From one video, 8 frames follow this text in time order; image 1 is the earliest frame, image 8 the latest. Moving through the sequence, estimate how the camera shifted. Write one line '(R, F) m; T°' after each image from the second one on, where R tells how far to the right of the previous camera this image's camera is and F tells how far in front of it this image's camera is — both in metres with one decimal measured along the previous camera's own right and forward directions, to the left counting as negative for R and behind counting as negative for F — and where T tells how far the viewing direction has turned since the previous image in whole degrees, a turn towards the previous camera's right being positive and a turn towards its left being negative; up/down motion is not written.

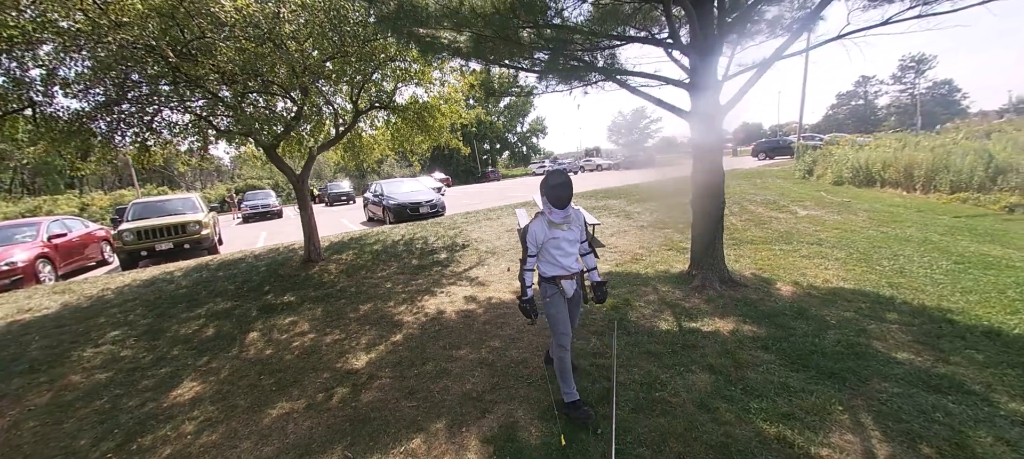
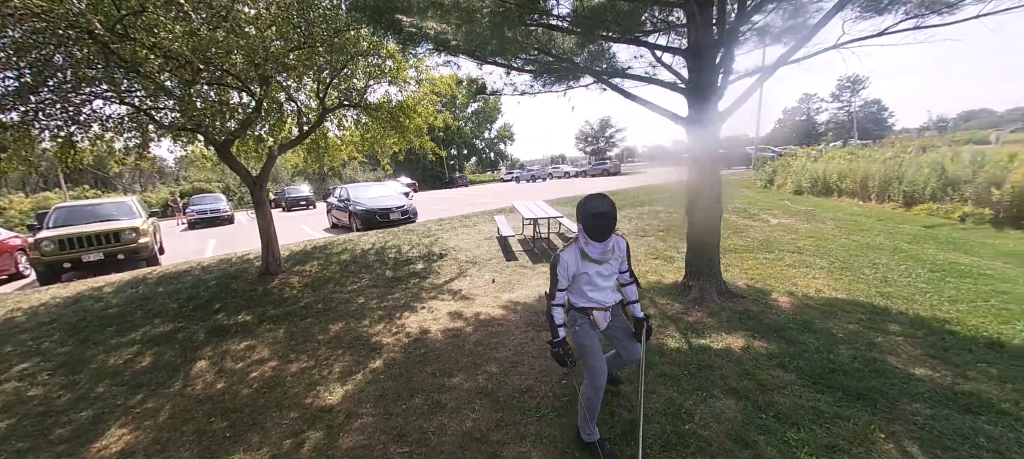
(-0.3, +0.4) m; +5°
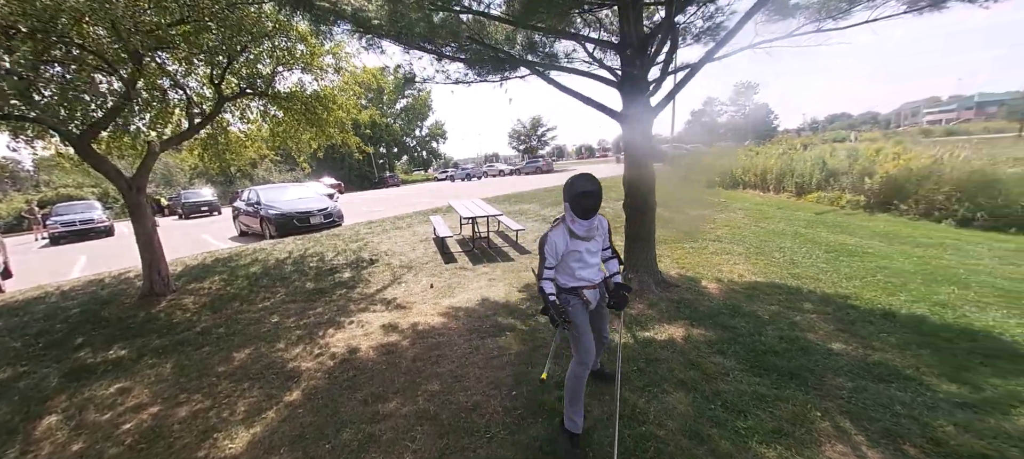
(0.0, +0.3) m; +10°
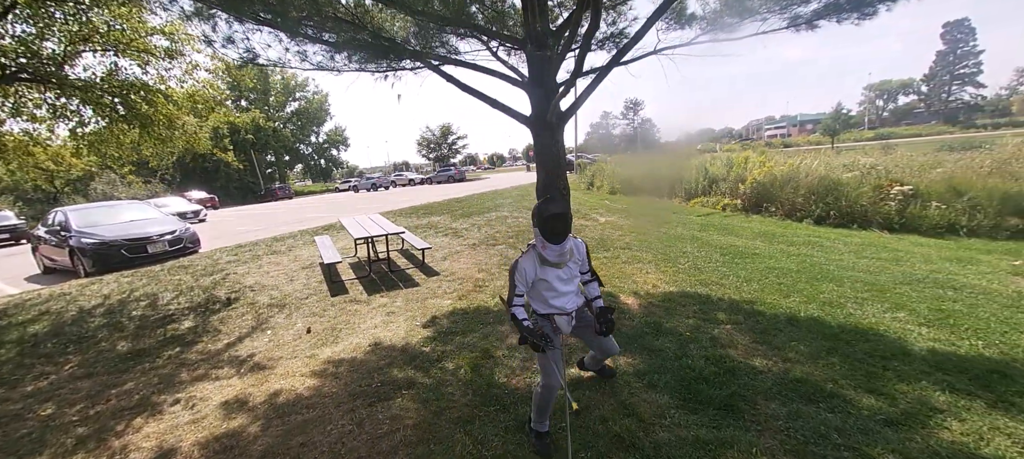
(+0.1, +0.6) m; +13°
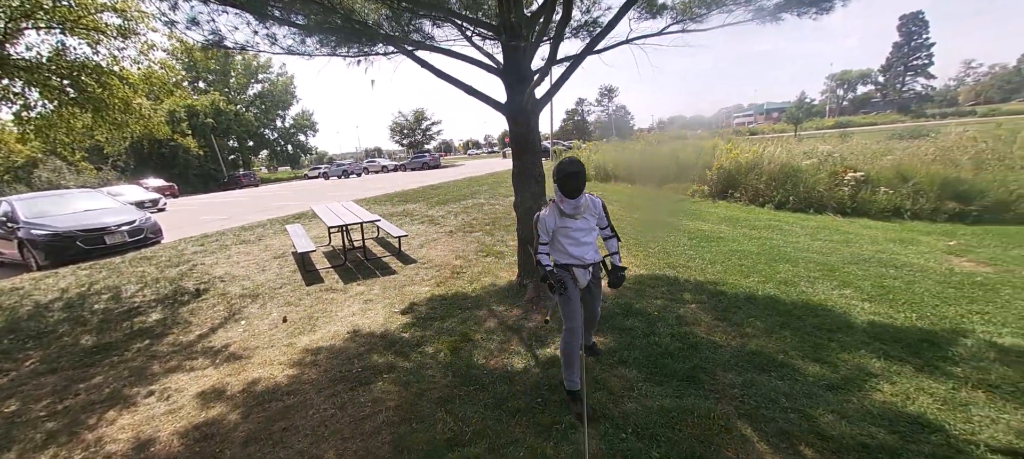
(0.0, -0.1) m; +4°
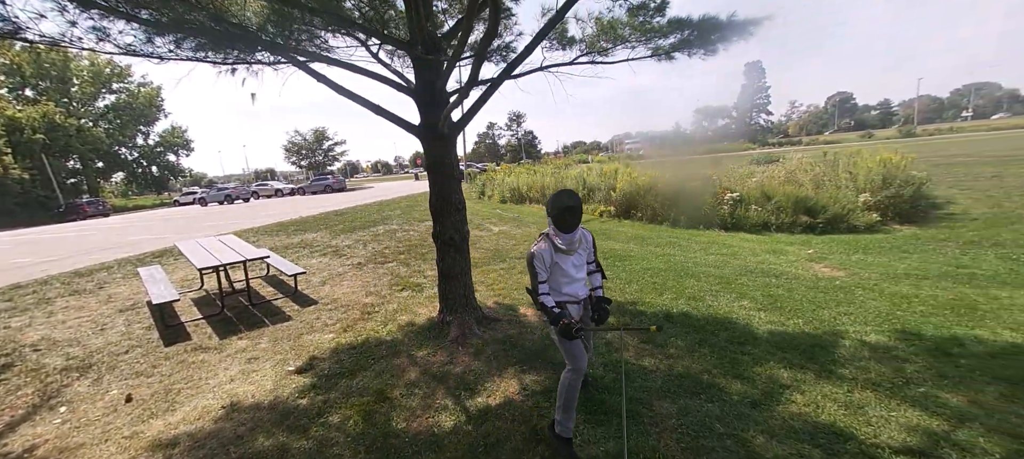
(0.0, +0.3) m; +13°
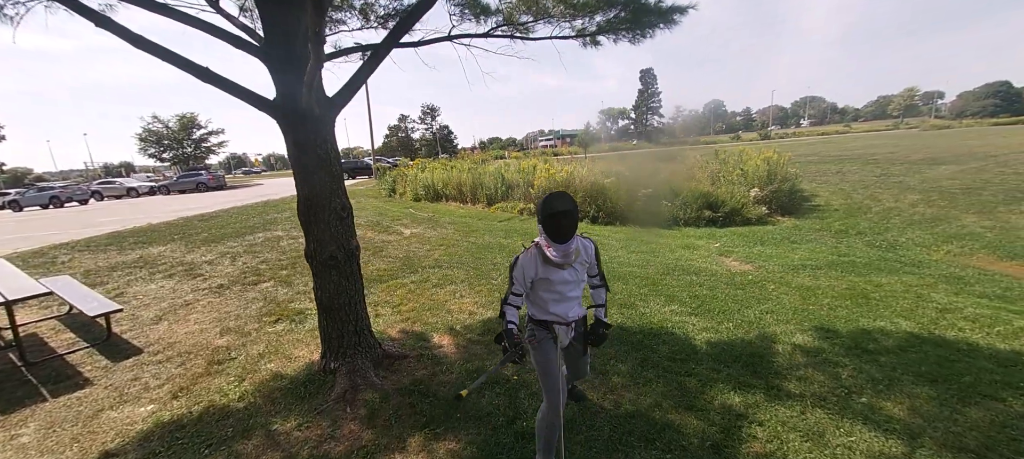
(+0.1, +0.7) m; +12°
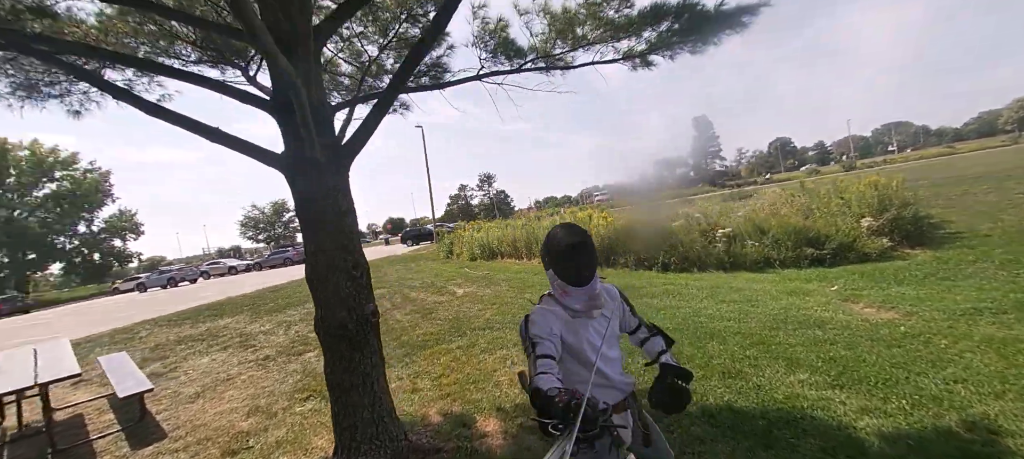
(+0.1, +0.6) m; -9°
